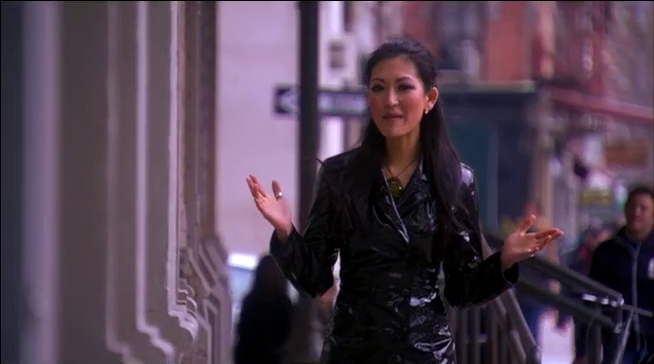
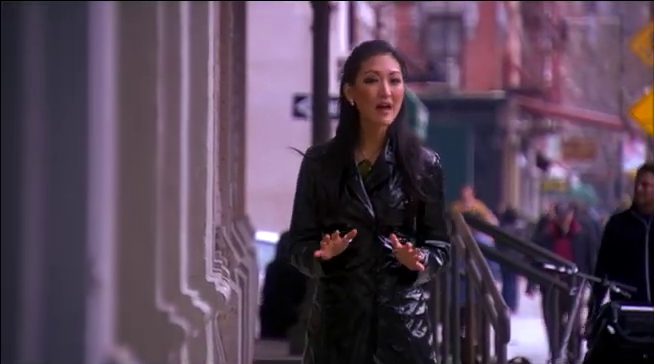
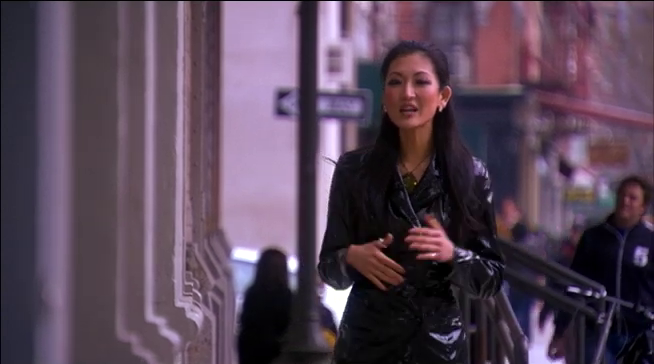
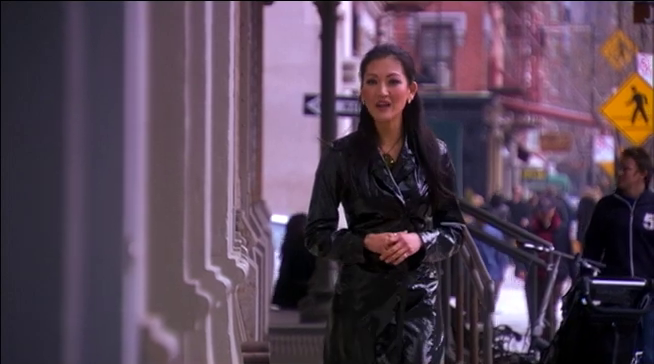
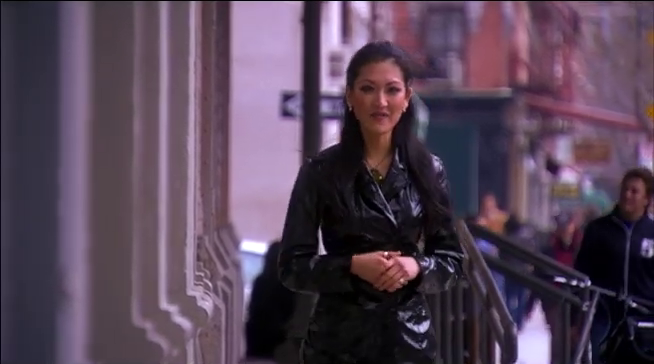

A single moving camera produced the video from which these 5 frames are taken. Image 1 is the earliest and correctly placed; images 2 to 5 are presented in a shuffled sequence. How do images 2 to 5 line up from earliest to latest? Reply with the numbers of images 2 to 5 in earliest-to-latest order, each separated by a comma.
3, 5, 2, 4
